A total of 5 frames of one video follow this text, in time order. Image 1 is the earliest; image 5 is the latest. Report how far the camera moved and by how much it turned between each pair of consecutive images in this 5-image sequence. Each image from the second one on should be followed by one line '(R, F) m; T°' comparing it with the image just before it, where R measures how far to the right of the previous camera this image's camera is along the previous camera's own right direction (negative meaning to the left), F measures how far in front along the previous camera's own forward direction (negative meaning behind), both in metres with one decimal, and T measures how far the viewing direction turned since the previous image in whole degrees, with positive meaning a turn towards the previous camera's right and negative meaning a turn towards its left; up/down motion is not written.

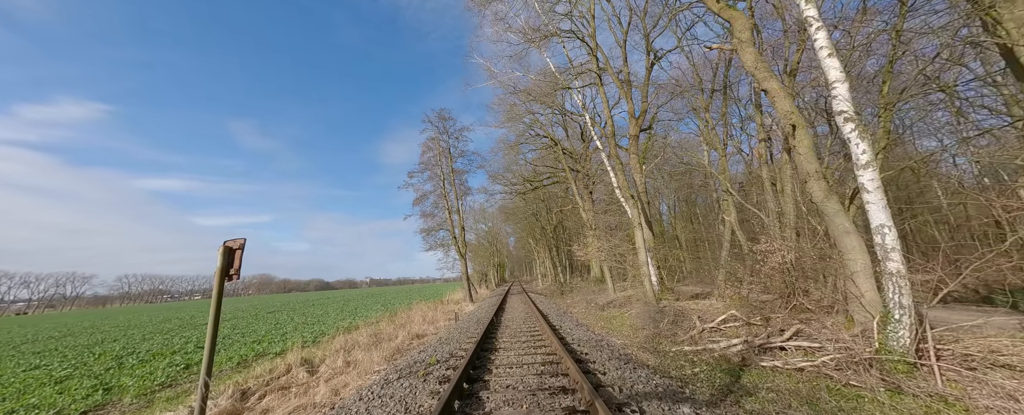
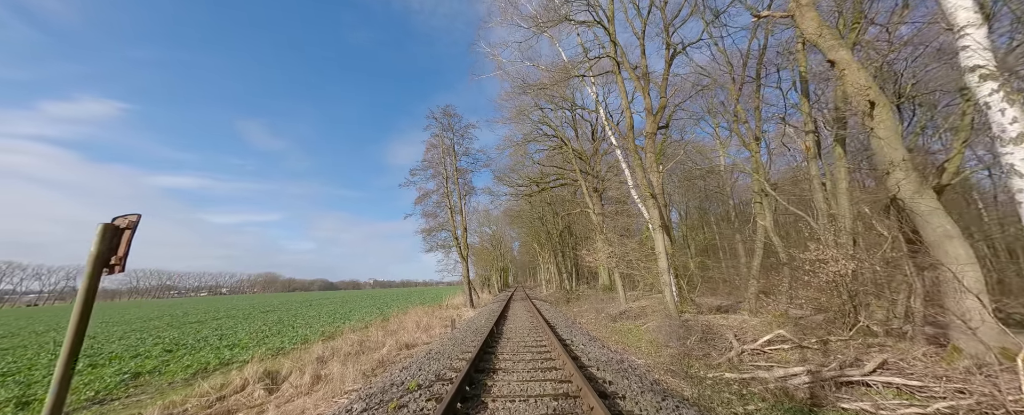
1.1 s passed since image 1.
(0.0, +1.1) m; -1°
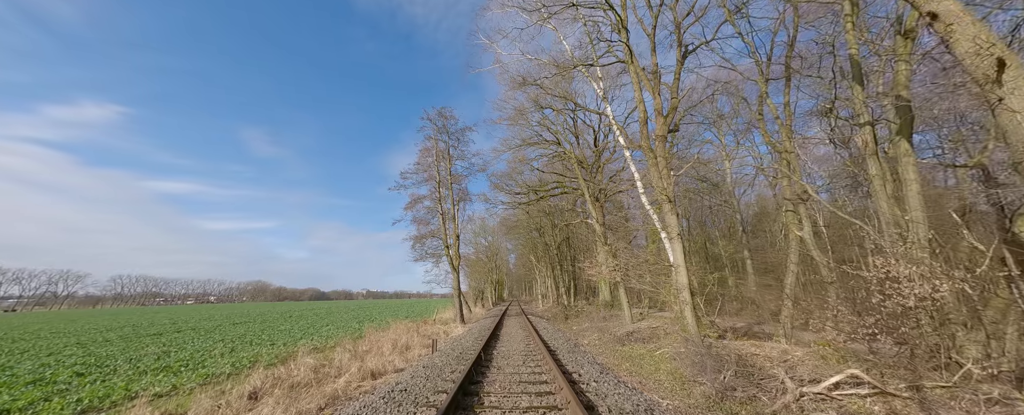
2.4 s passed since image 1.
(0.0, +1.4) m; +1°
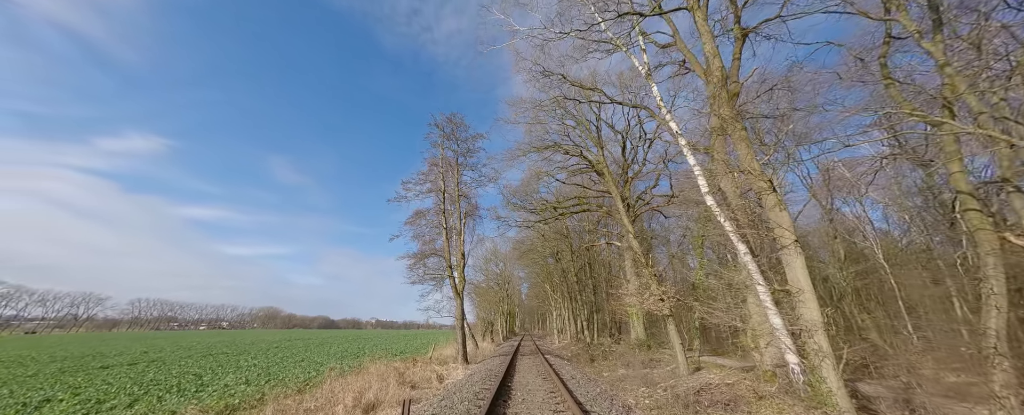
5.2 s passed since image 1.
(-0.1, +3.0) m; -2°
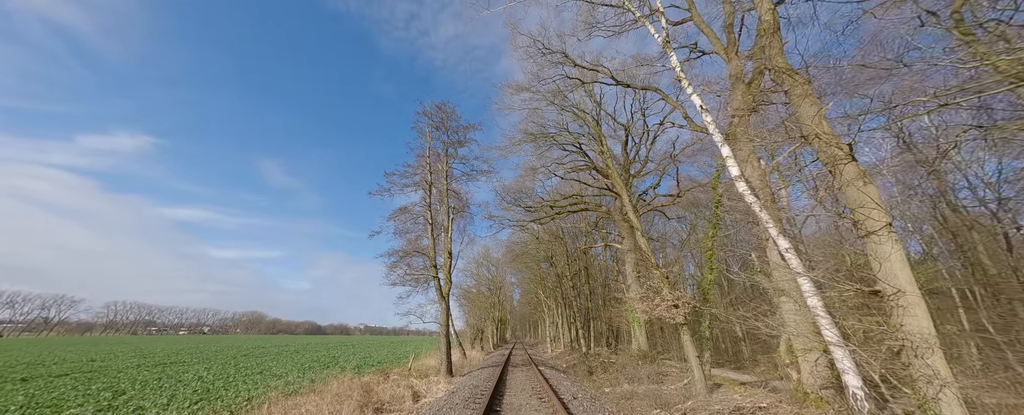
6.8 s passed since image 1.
(0.0, +1.5) m; +1°
